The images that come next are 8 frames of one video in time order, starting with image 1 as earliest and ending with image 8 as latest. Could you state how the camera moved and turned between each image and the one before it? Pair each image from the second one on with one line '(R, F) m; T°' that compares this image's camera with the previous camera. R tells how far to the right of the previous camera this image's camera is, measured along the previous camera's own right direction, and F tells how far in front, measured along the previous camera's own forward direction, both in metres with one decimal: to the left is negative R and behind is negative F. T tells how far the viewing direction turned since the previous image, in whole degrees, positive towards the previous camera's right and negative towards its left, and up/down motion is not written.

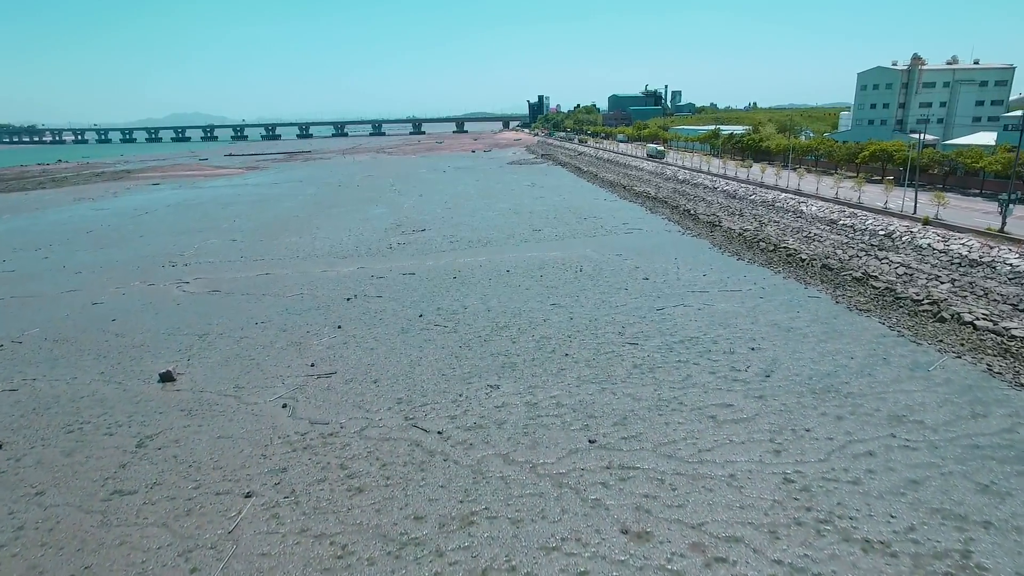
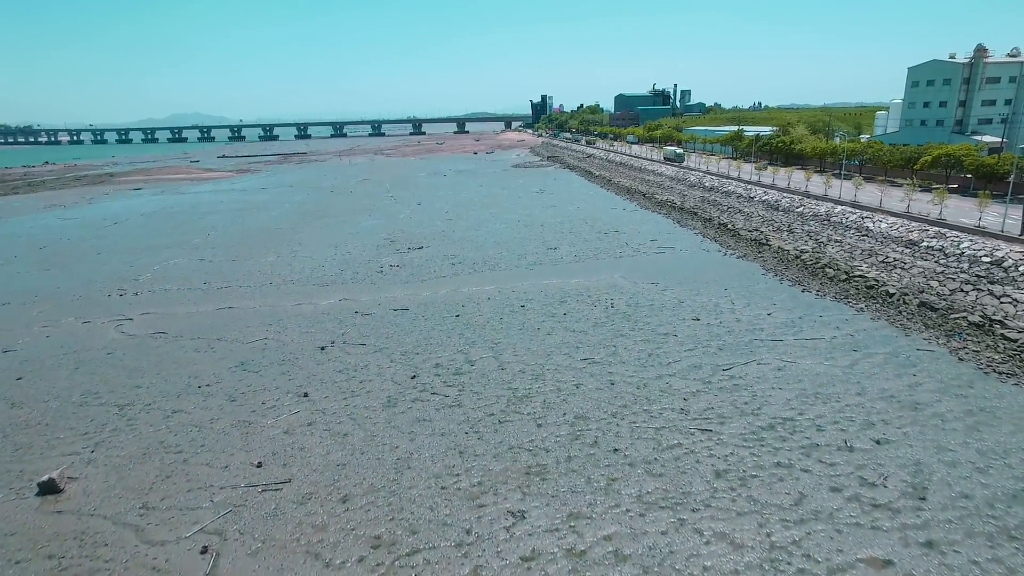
(-0.4, +2.9) m; 0°
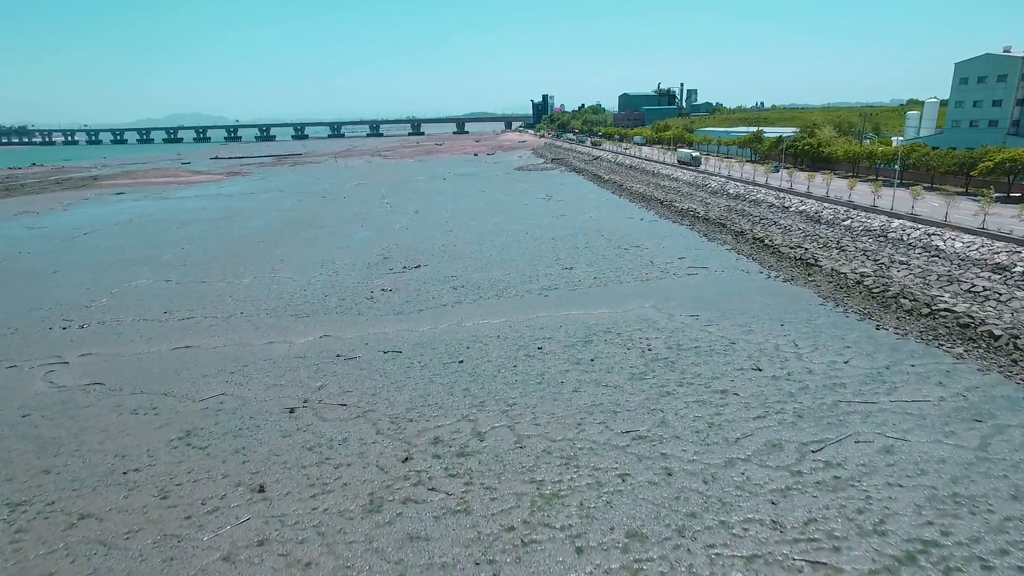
(-0.3, +2.3) m; 0°
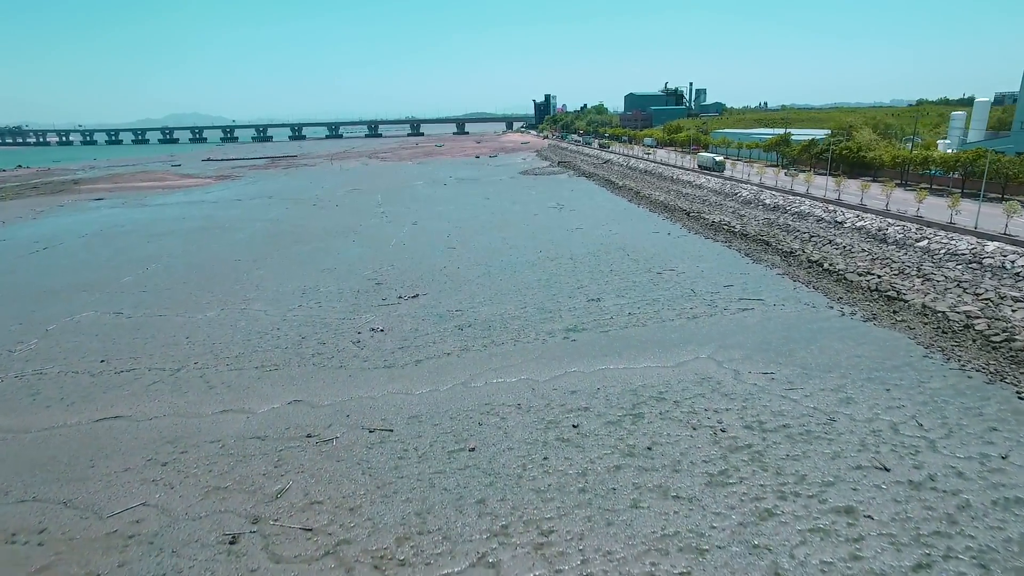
(-0.5, +2.6) m; 0°
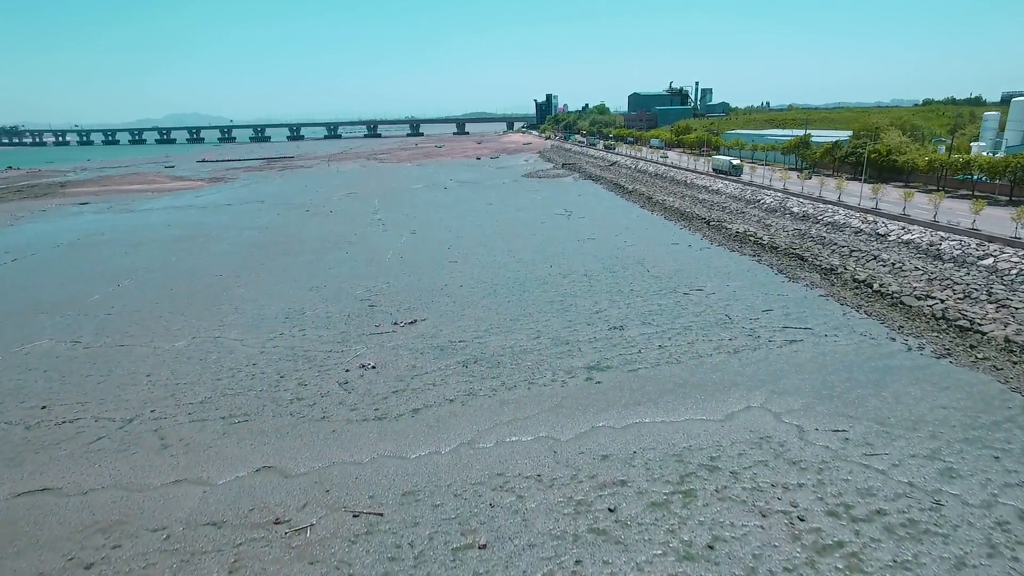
(-0.3, +1.7) m; 0°
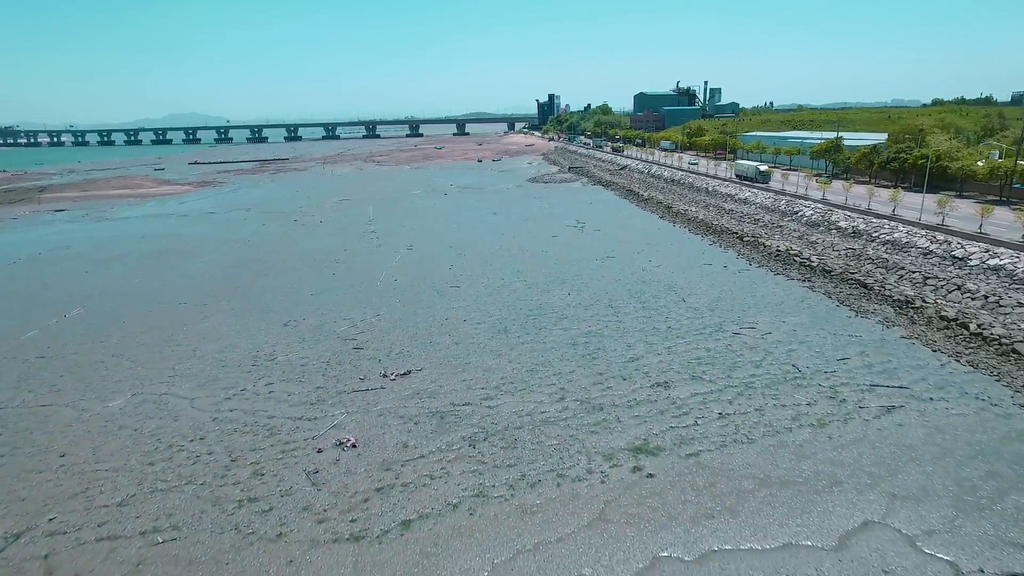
(-0.3, +2.4) m; 0°
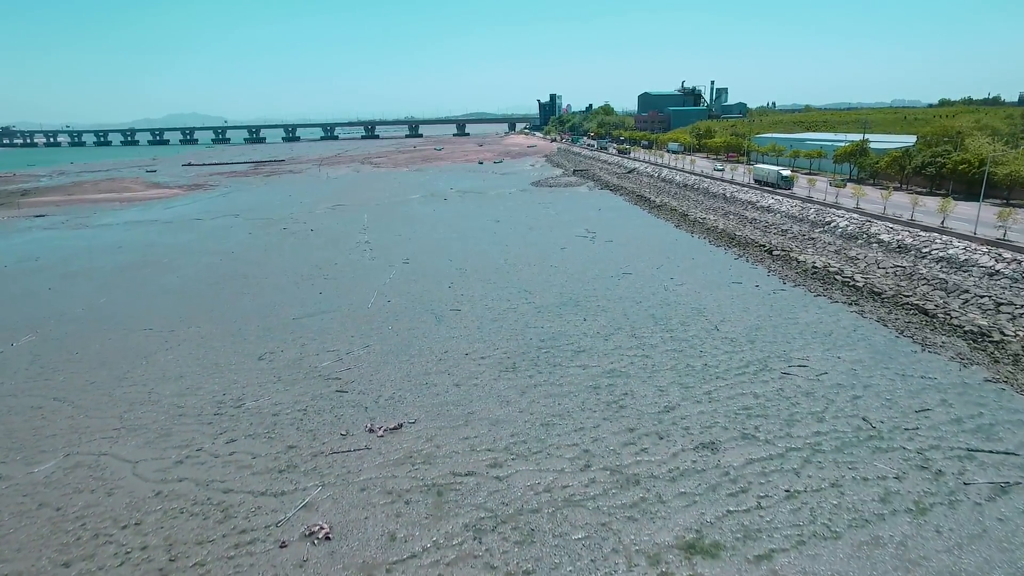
(-0.2, +1.7) m; 0°
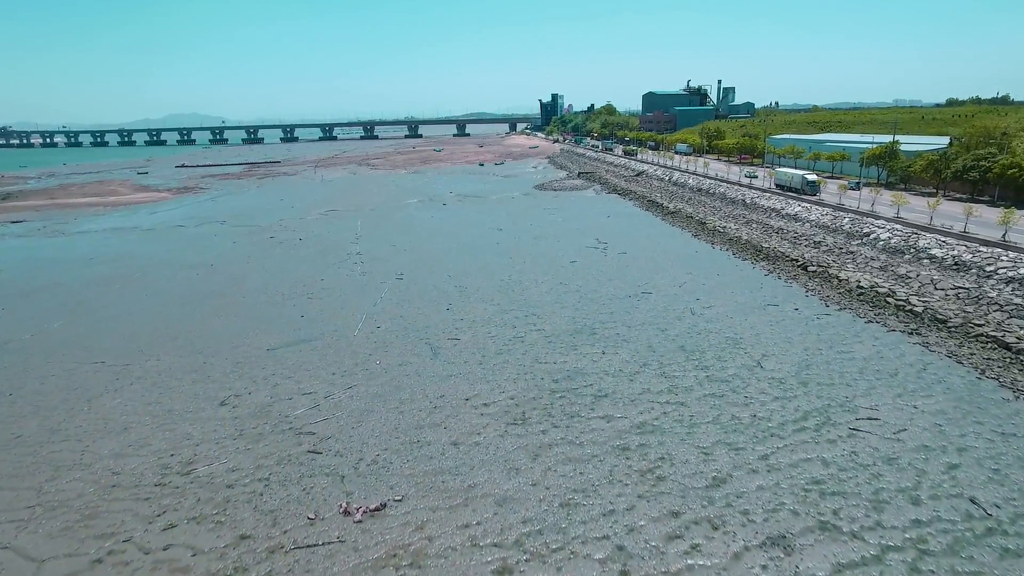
(-0.2, +1.8) m; 0°
